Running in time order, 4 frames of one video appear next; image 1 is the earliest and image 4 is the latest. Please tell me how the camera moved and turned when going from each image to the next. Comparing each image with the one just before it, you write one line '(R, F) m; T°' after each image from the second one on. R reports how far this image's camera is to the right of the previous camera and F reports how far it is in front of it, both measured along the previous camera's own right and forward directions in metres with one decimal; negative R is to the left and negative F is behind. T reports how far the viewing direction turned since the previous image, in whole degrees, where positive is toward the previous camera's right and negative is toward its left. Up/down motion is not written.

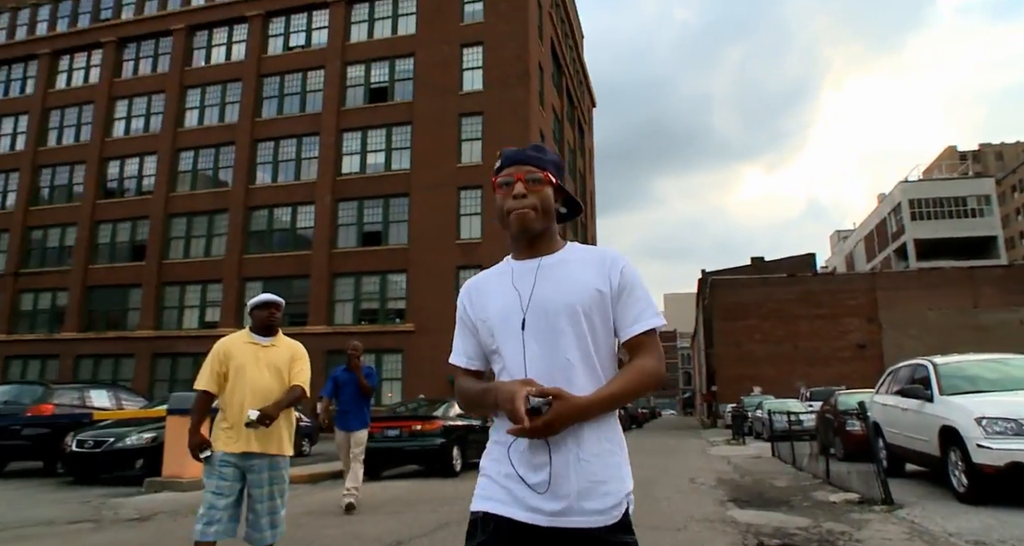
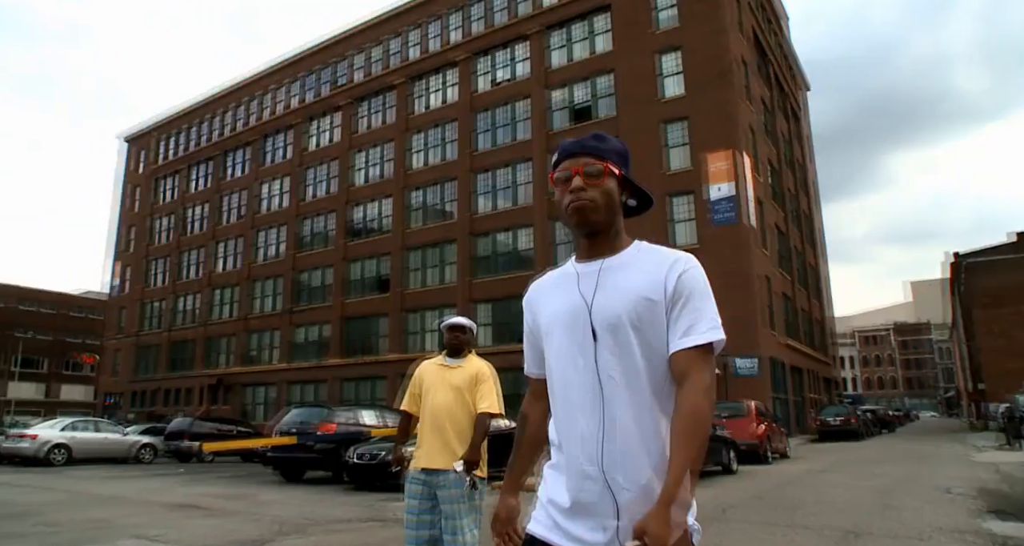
(+0.1, -1.0) m; -18°
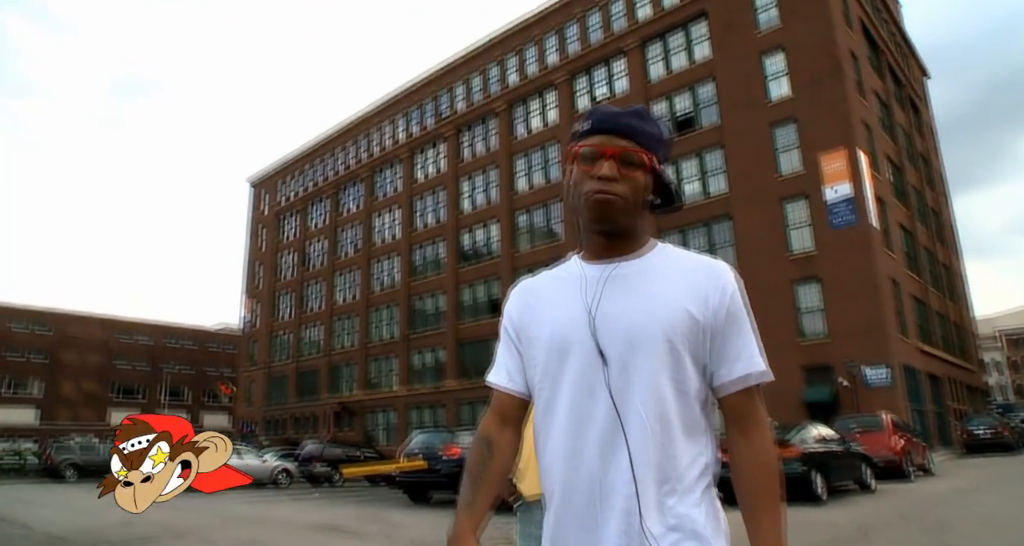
(-0.3, -0.6) m; -9°
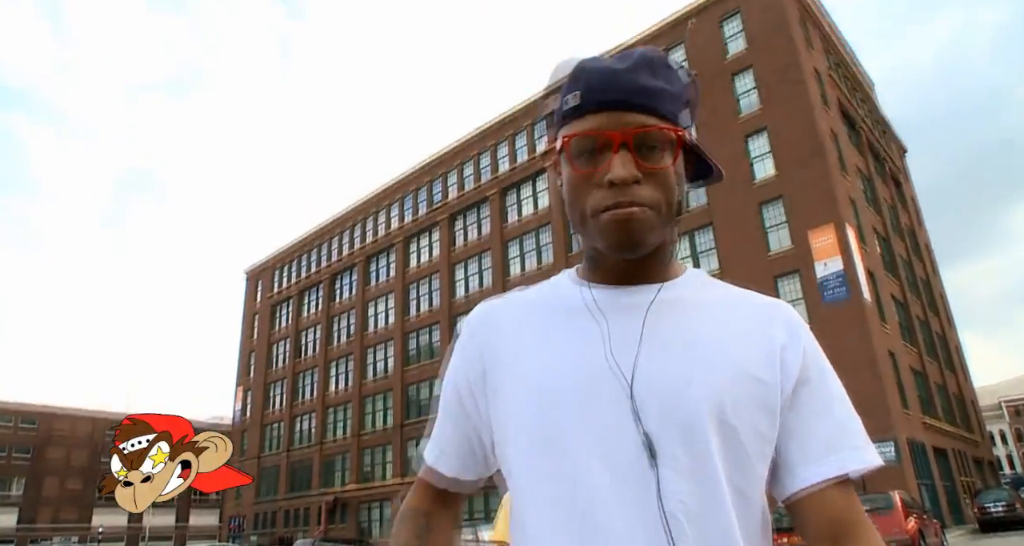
(-0.1, +0.1) m; +1°
